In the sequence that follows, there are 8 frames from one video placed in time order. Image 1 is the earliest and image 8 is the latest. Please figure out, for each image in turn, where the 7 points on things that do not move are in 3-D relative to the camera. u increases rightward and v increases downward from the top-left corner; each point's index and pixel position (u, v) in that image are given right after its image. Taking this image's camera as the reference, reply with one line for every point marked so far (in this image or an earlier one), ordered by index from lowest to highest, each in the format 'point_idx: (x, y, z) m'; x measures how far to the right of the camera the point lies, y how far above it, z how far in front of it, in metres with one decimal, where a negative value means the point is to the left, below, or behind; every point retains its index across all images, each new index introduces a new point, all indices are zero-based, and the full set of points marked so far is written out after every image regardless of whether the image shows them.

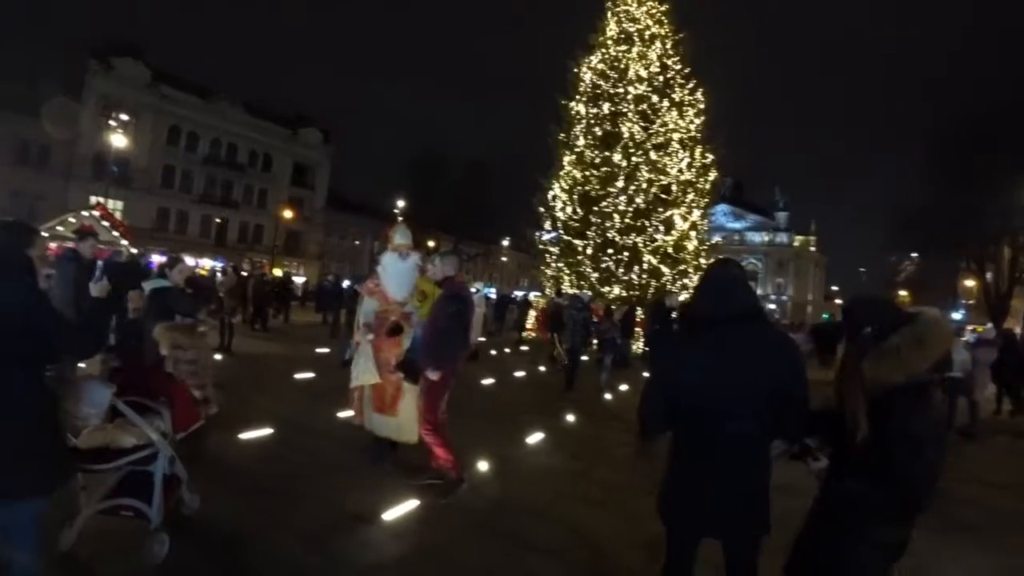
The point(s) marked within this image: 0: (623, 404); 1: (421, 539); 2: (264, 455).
0: (+2.9, -3.0, +15.0) m
1: (-0.9, -2.6, +6.0) m
2: (-3.3, -2.2, +7.8) m
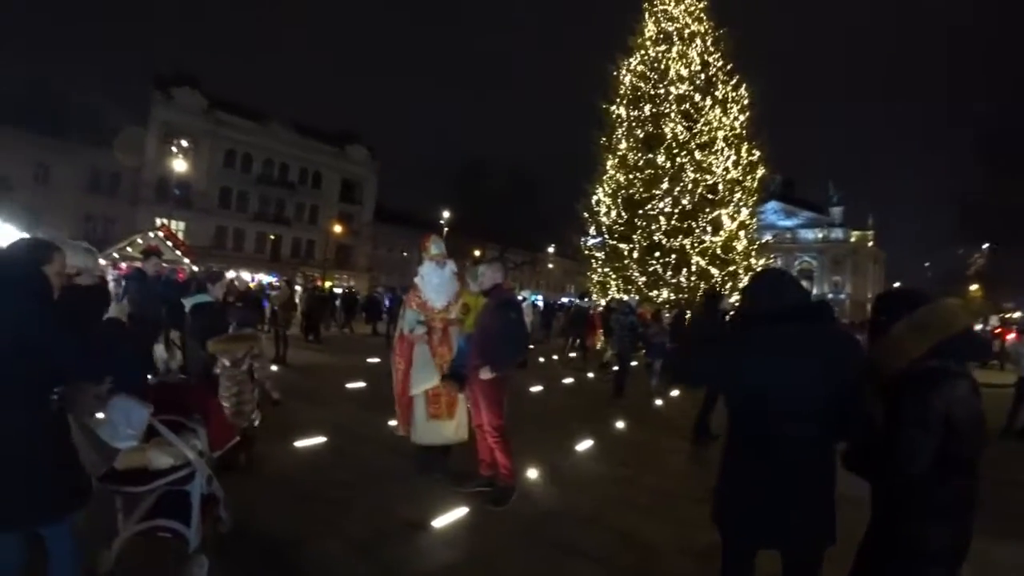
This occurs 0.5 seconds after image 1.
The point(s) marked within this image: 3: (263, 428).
0: (+4.1, -3.0, +14.6) m
1: (-0.4, -2.6, +6.0) m
2: (-2.7, -2.4, +8.0) m
3: (-4.0, -2.3, +9.3) m
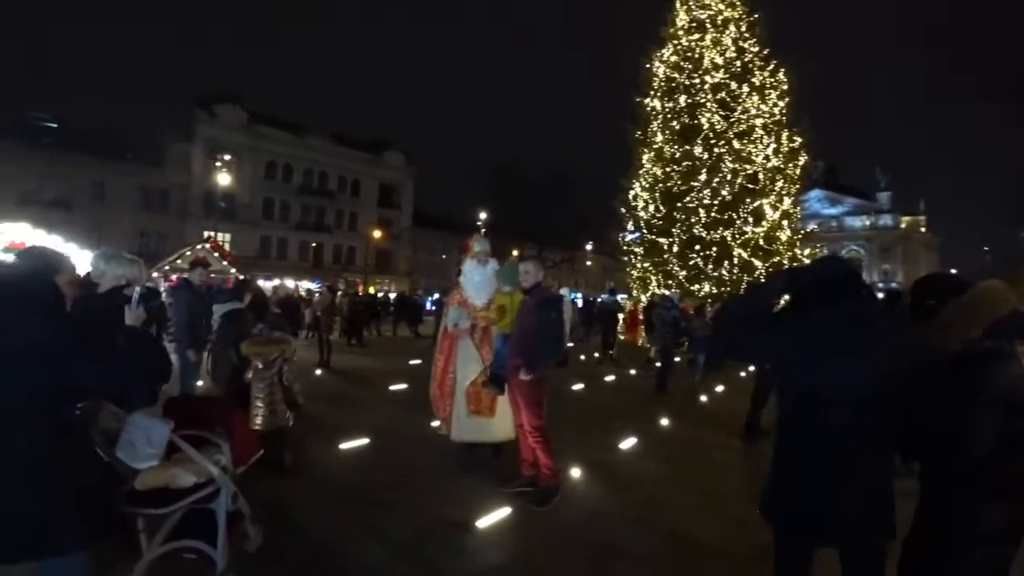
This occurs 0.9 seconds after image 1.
0: (+5.1, -2.9, +14.3) m
1: (0.0, -2.6, +5.9) m
2: (-2.1, -2.5, +8.1) m
3: (-3.3, -2.3, +9.4) m
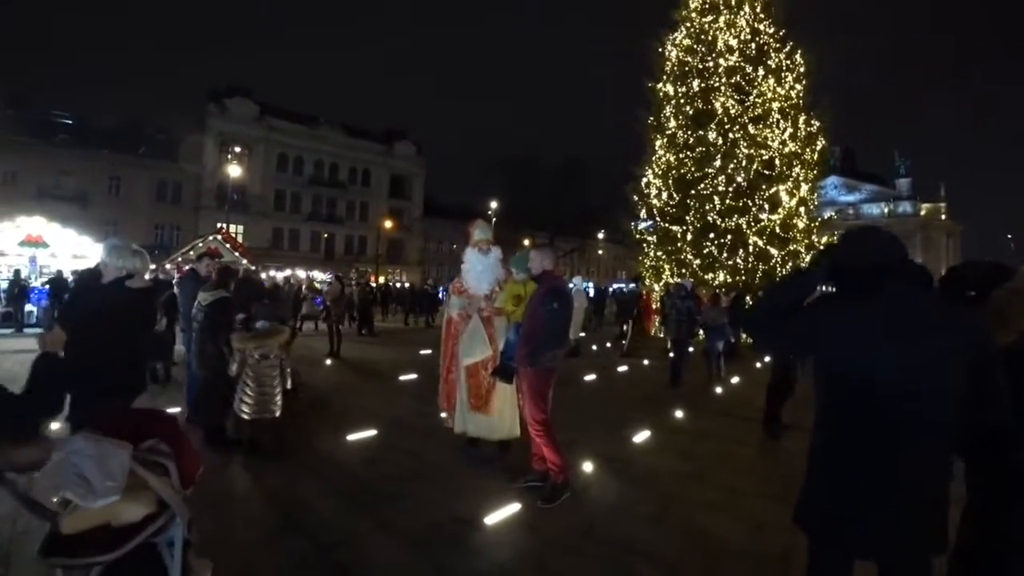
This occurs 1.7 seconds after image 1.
0: (+5.4, -2.6, +13.9) m
1: (+0.1, -2.5, +5.7) m
2: (-1.9, -2.3, +7.9) m
3: (-3.1, -2.2, +9.3) m
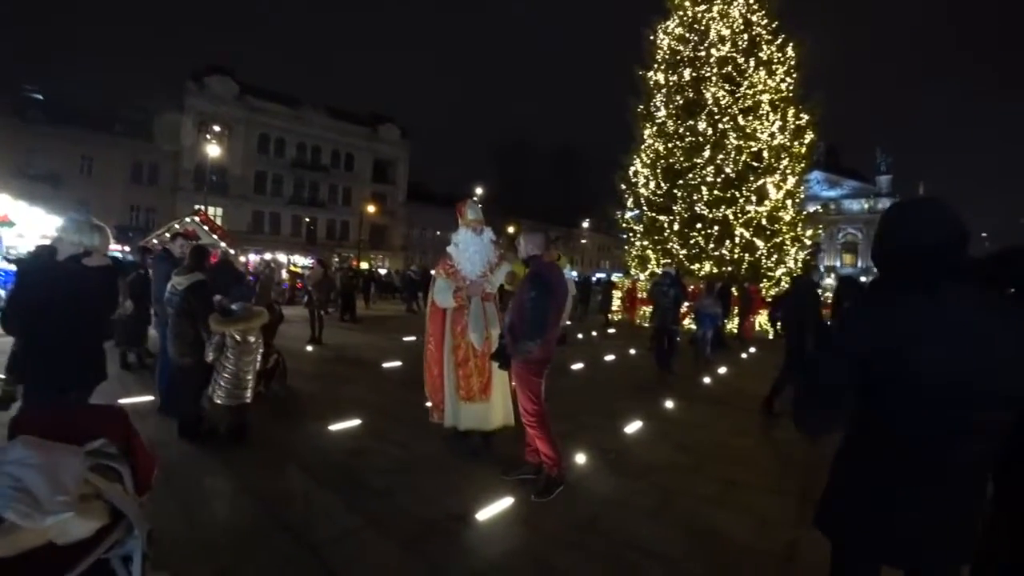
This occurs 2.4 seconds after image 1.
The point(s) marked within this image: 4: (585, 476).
0: (+5.1, -2.4, +13.8) m
1: (+0.1, -2.3, +5.4) m
2: (-2.1, -2.1, +7.6) m
3: (-3.3, -1.9, +8.9) m
4: (+0.9, -2.3, +7.2) m
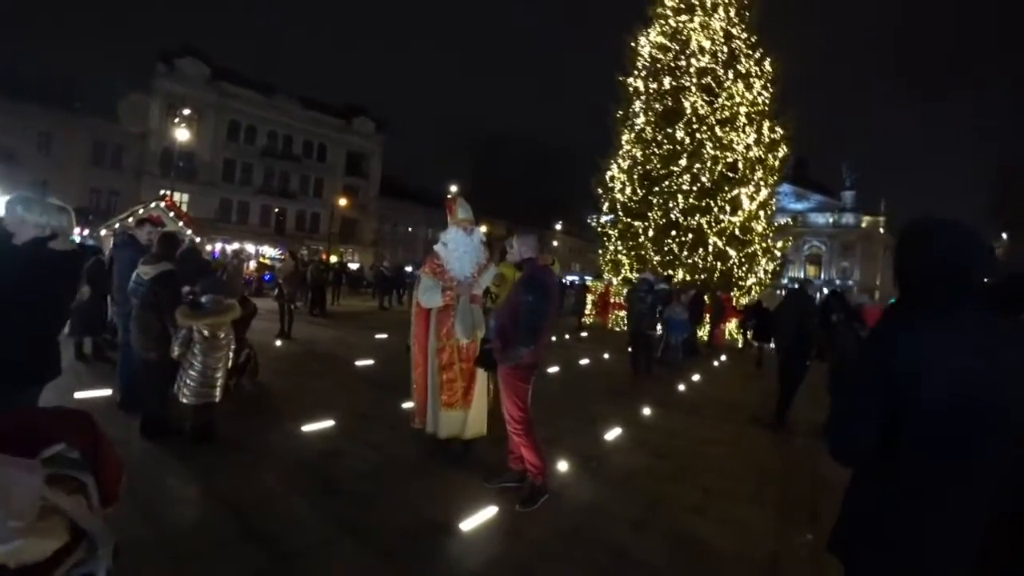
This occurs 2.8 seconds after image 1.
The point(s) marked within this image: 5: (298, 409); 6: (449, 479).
0: (+4.5, -2.5, +13.9) m
1: (-0.1, -2.4, +5.3) m
2: (-2.3, -2.0, +7.3) m
3: (-3.6, -1.8, +8.5) m
4: (+0.6, -2.4, +7.0) m
5: (-3.2, -1.8, +8.7) m
6: (-0.8, -2.2, +6.6) m
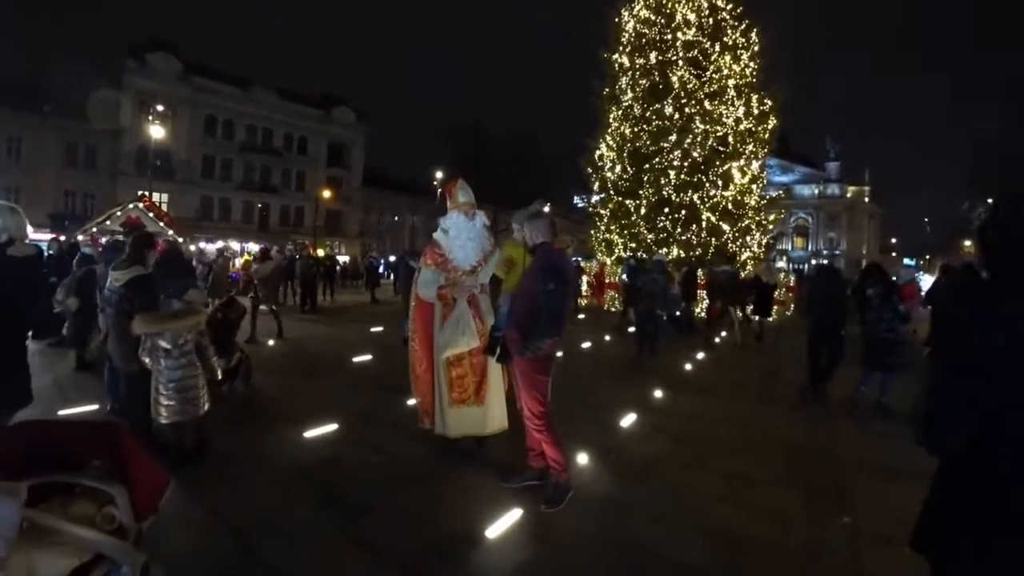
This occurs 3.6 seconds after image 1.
0: (+4.6, -2.0, +13.6) m
1: (+0.2, -2.3, +4.9) m
2: (-2.1, -2.0, +6.9) m
3: (-3.4, -1.8, +8.1) m
4: (+0.9, -2.2, +6.6) m
5: (-3.1, -1.8, +8.3) m
6: (-0.6, -2.0, +6.2) m
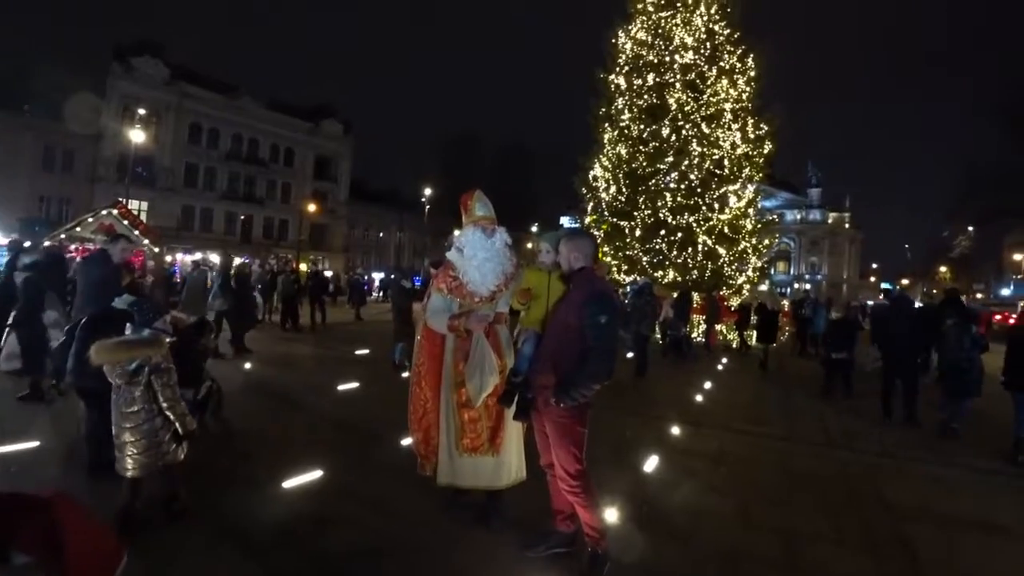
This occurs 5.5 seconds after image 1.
0: (+4.5, -2.6, +12.7) m
1: (+0.4, -2.5, +3.8) m
2: (-1.9, -2.2, +5.8) m
3: (-3.3, -2.0, +7.0) m
4: (+1.0, -2.5, +5.6) m
5: (-3.0, -2.0, +7.2) m
6: (-0.4, -2.3, +5.1) m
